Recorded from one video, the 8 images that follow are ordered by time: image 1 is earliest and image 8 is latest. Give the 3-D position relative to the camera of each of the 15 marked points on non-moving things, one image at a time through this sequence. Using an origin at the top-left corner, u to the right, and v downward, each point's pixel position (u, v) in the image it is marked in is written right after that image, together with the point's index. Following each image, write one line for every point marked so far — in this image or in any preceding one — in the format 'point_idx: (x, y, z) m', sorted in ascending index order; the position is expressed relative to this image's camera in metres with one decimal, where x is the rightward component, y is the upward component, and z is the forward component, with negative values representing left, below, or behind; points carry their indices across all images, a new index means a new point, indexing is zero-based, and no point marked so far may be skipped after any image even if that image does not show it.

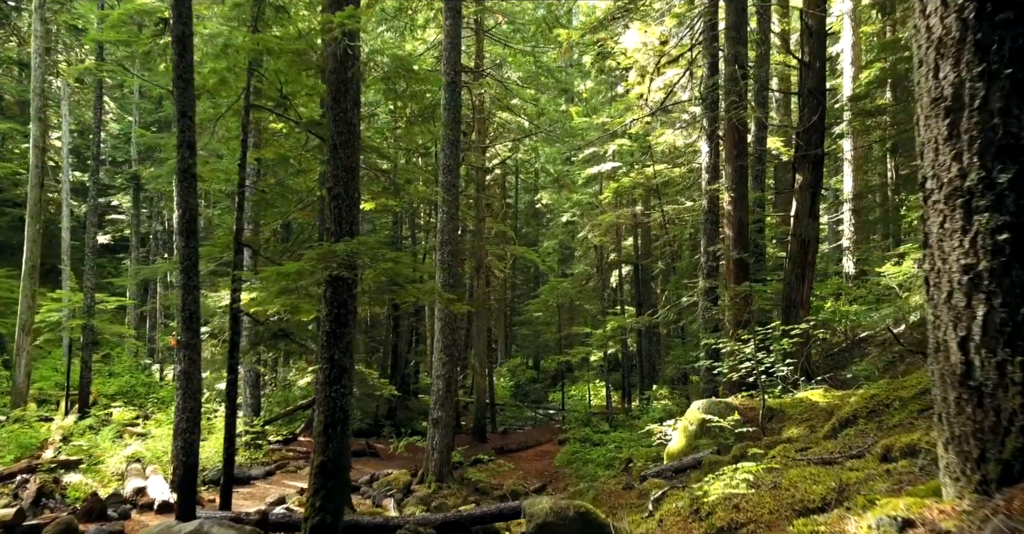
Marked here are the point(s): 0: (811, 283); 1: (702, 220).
0: (+4.9, -0.2, +14.3) m
1: (+3.5, +0.9, +16.0) m
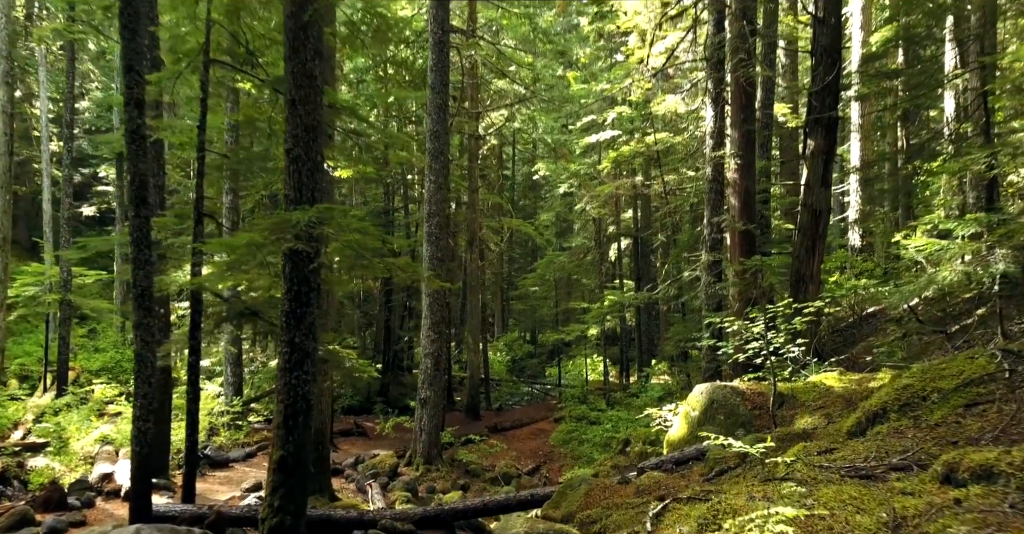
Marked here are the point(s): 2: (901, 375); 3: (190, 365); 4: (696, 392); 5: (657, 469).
0: (+4.7, +0.2, +13.3) m
1: (+3.3, +1.3, +15.0) m
2: (+4.2, -1.2, +9.2) m
3: (-3.9, -1.2, +10.7) m
4: (+2.2, -1.5, +10.6) m
5: (+1.6, -2.2, +9.6) m
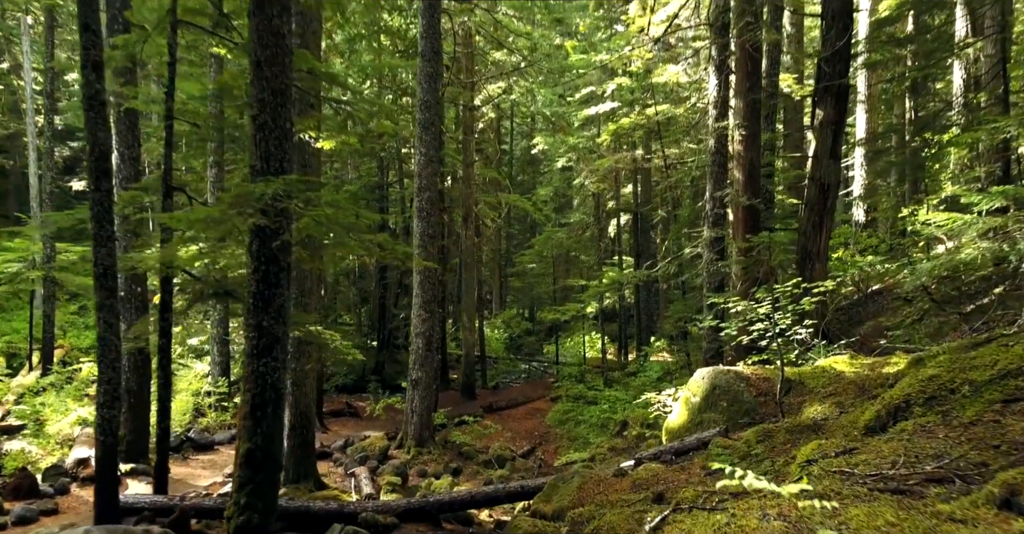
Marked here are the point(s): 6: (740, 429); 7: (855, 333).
0: (+4.6, +0.5, +12.7) m
1: (+3.2, +1.7, +14.4) m
2: (+4.1, -1.0, +8.6) m
3: (-4.1, -0.9, +10.1) m
4: (+2.1, -1.2, +10.0) m
5: (+1.5, -2.0, +9.0) m
6: (+2.4, -1.7, +9.3) m
7: (+5.3, -1.1, +13.4) m
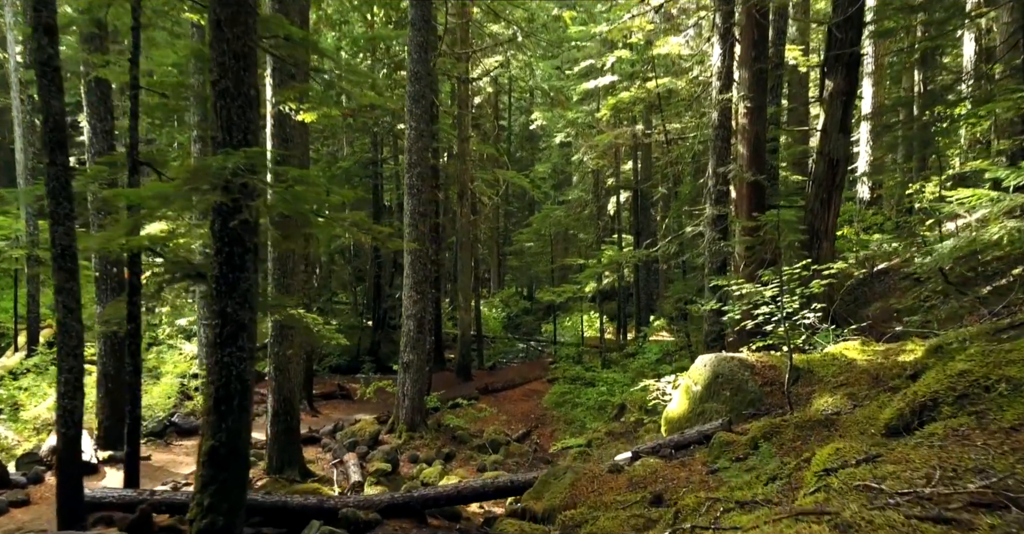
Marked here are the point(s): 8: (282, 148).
0: (+4.5, +0.8, +12.1) m
1: (+3.1, +2.0, +13.7) m
2: (+4.0, -0.8, +8.0) m
3: (-4.2, -0.7, +9.5) m
4: (+2.0, -1.0, +9.4) m
5: (+1.4, -1.8, +8.5) m
6: (+2.3, -1.5, +8.7) m
7: (+5.2, -0.8, +12.8) m
8: (-3.2, +1.6, +11.9) m
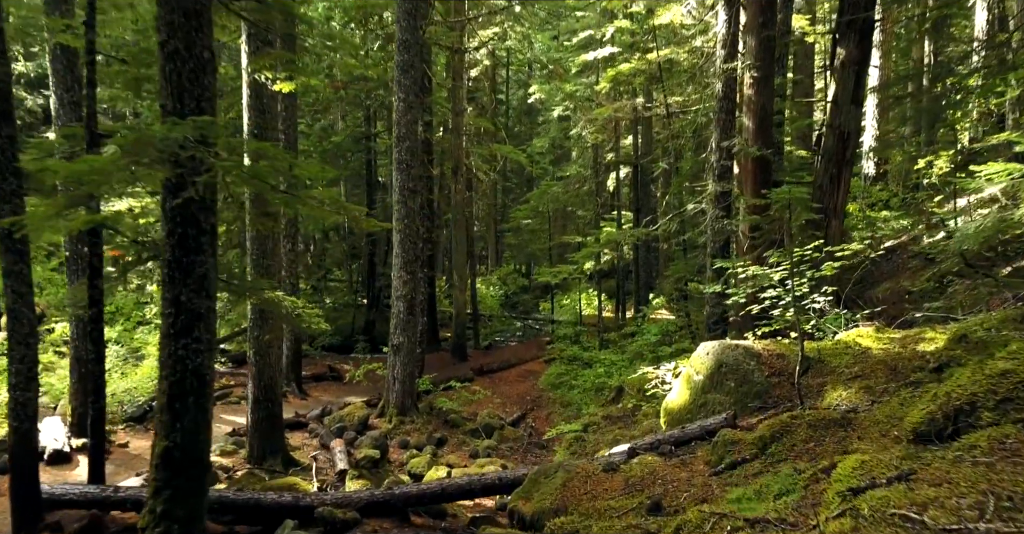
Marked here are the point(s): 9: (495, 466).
0: (+4.4, +1.1, +11.4) m
1: (+3.0, +2.3, +13.0) m
2: (+3.9, -0.6, +7.4) m
3: (-4.3, -0.5, +8.9) m
4: (+1.9, -0.8, +8.8) m
5: (+1.3, -1.7, +7.9) m
6: (+2.2, -1.4, +8.1) m
7: (+5.1, -0.5, +12.2) m
8: (-3.3, +1.9, +11.2) m
9: (-0.3, -3.0, +13.2) m
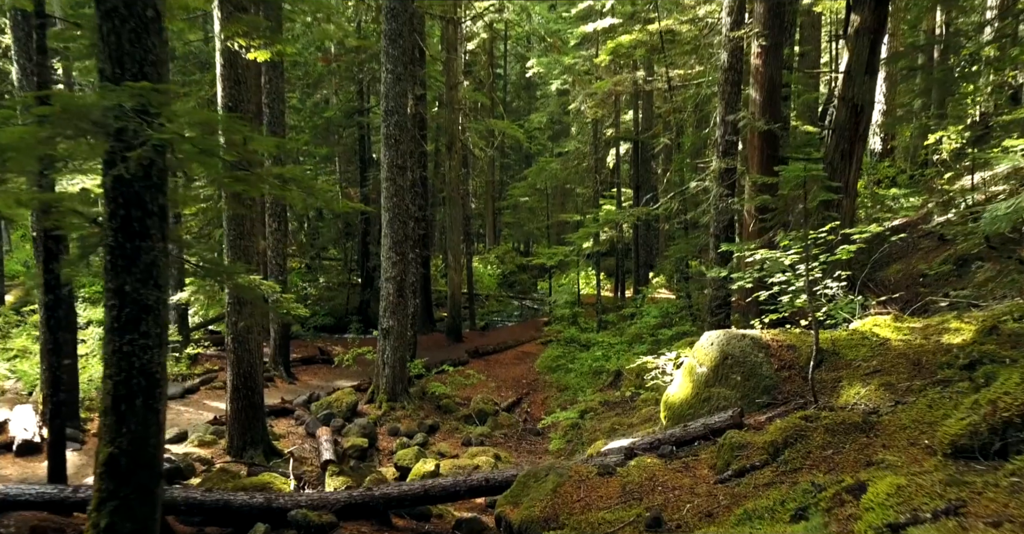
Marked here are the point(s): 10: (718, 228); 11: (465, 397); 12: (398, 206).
0: (+4.3, +1.3, +10.7) m
1: (+2.9, +2.6, +12.3) m
2: (+3.8, -0.5, +6.7) m
3: (-4.4, -0.4, +8.3) m
4: (+1.8, -0.7, +8.2) m
5: (+1.2, -1.5, +7.3) m
6: (+2.1, -1.2, +7.5) m
7: (+5.0, -0.2, +11.6) m
8: (-3.4, +2.1, +10.5) m
9: (-0.4, -2.7, +12.6) m
10: (+2.9, +0.5, +12.2) m
11: (-0.9, -2.5, +17.0) m
12: (-1.9, +1.0, +14.8) m
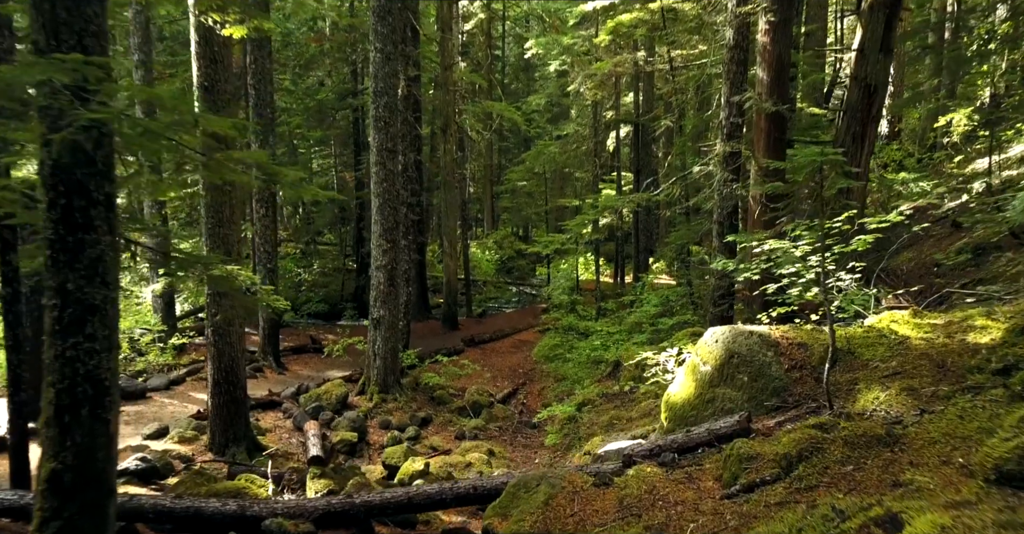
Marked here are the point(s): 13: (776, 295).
0: (+4.2, +1.4, +10.2) m
1: (+2.8, +2.8, +11.7) m
2: (+3.7, -0.5, +6.2) m
3: (-4.4, -0.3, +7.7) m
4: (+1.7, -0.6, +7.6) m
5: (+1.1, -1.5, +6.8) m
6: (+2.0, -1.2, +7.0) m
7: (+4.9, -0.1, +11.0) m
8: (-3.4, +2.2, +10.0) m
9: (-0.5, -2.5, +12.1) m
10: (+2.8, +0.7, +11.6) m
11: (-1.0, -2.3, +16.5) m
12: (-2.0, +1.2, +14.2) m
13: (+3.0, -0.3, +9.9) m
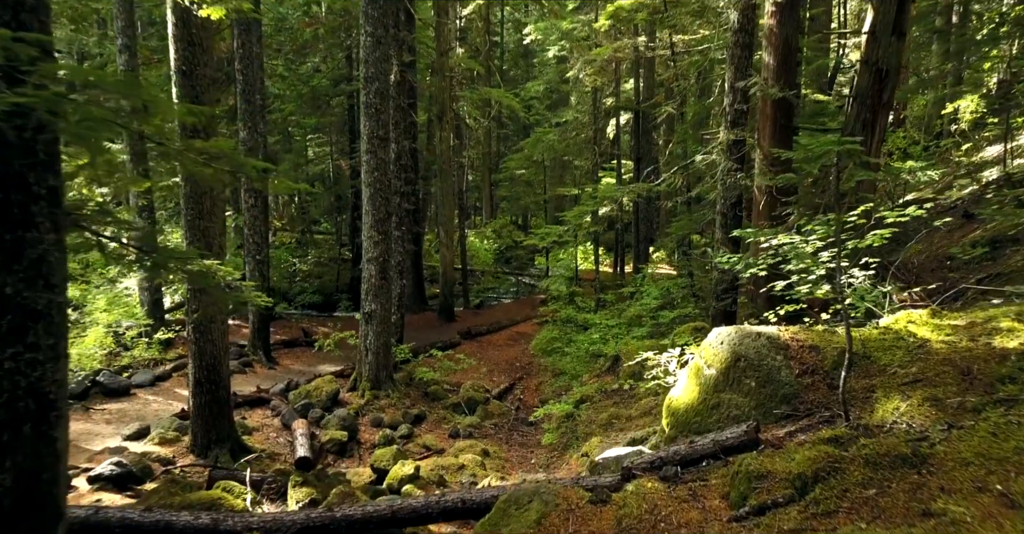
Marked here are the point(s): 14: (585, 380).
0: (+4.1, +1.5, +9.7) m
1: (+2.8, +2.9, +11.2) m
2: (+3.6, -0.5, +5.7) m
3: (-4.5, -0.3, +7.3) m
4: (+1.7, -0.6, +7.2) m
5: (+1.0, -1.4, +6.3) m
6: (+1.9, -1.1, +6.5) m
7: (+4.8, 0.0, +10.6) m
8: (-3.5, +2.3, +9.5) m
9: (-0.5, -2.5, +11.7) m
10: (+2.7, +0.8, +11.1) m
11: (-1.1, -2.1, +16.1) m
12: (-2.1, +1.3, +13.7) m
13: (+2.9, -0.2, +9.4) m
14: (+1.2, -1.9, +14.3) m
